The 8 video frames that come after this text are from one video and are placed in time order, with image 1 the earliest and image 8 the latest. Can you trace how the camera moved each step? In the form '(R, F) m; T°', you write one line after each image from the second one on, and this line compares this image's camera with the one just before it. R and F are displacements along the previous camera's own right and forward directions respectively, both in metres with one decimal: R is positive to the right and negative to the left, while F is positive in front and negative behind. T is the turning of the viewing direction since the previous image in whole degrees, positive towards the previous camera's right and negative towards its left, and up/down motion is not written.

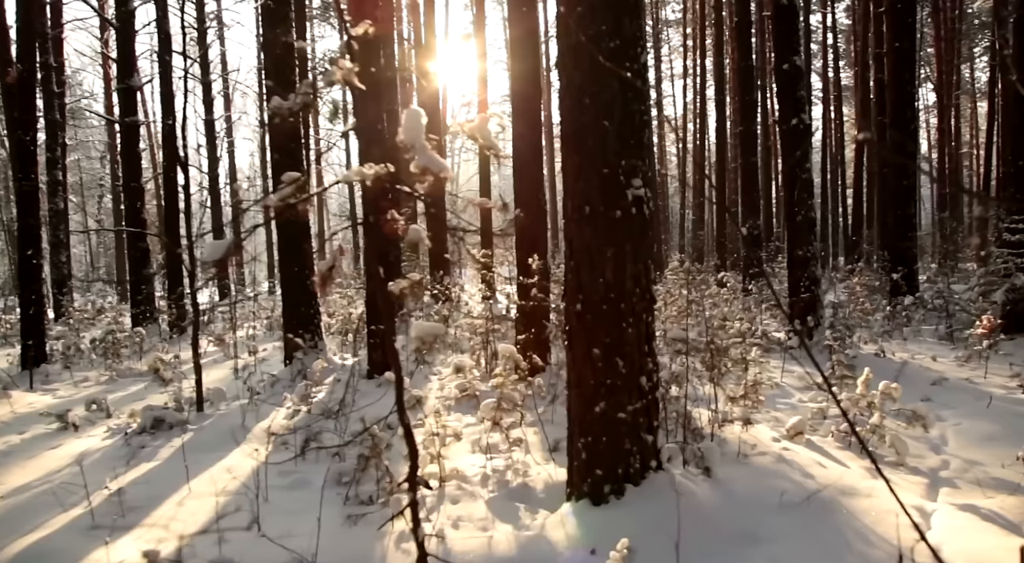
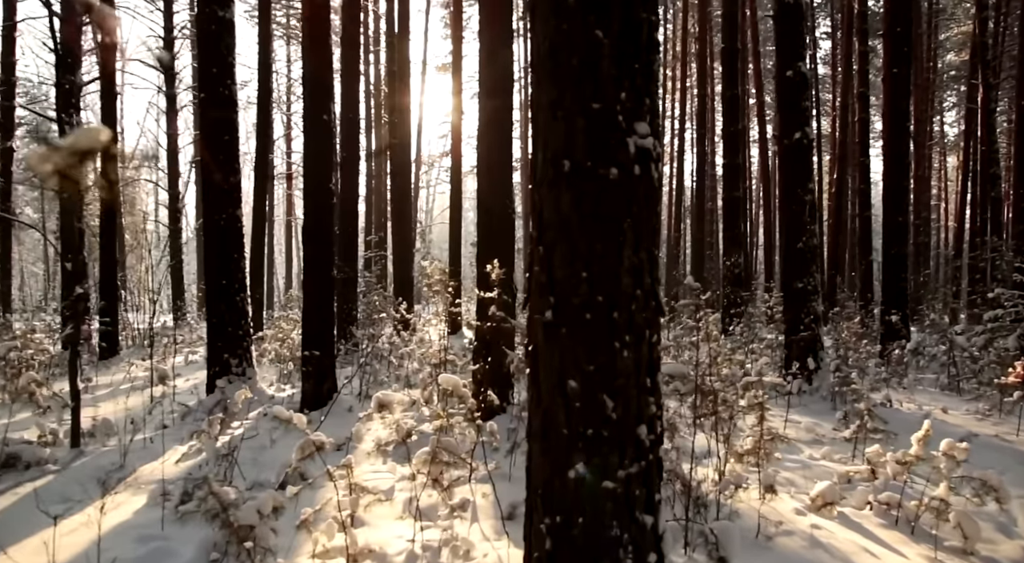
(+0.1, +1.1) m; +2°
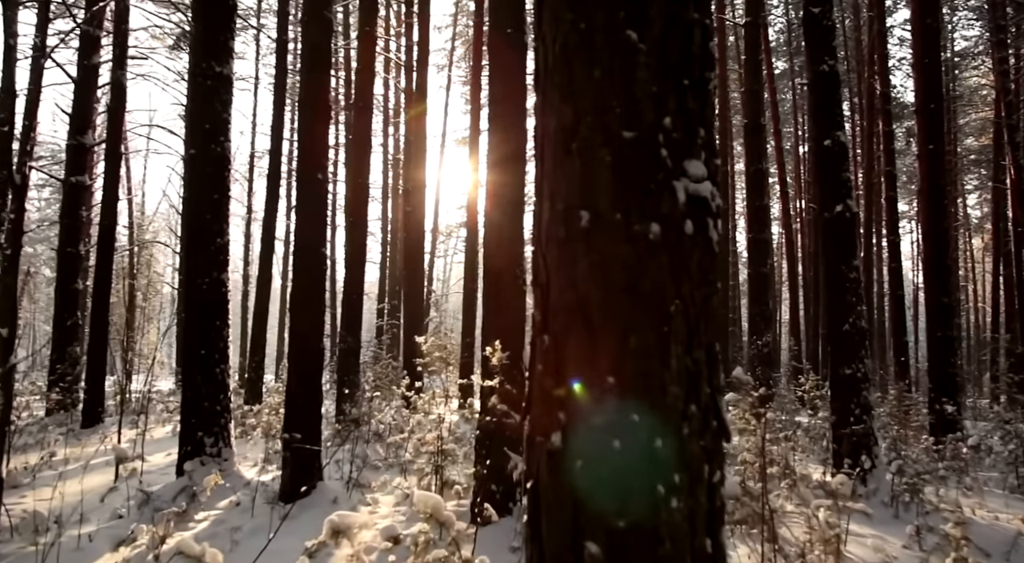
(+0.1, +0.7) m; -1°
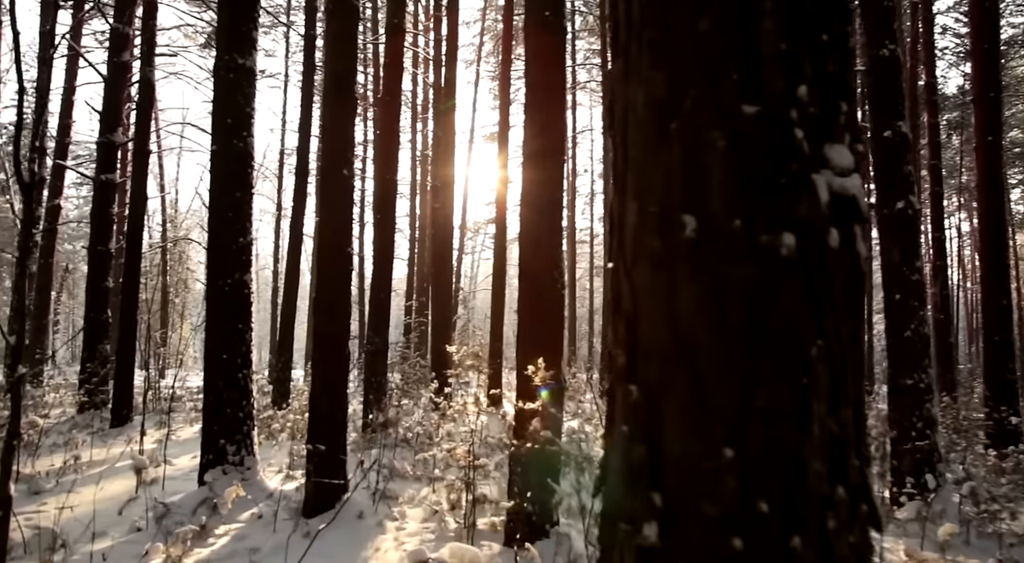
(-0.1, +0.4) m; -2°
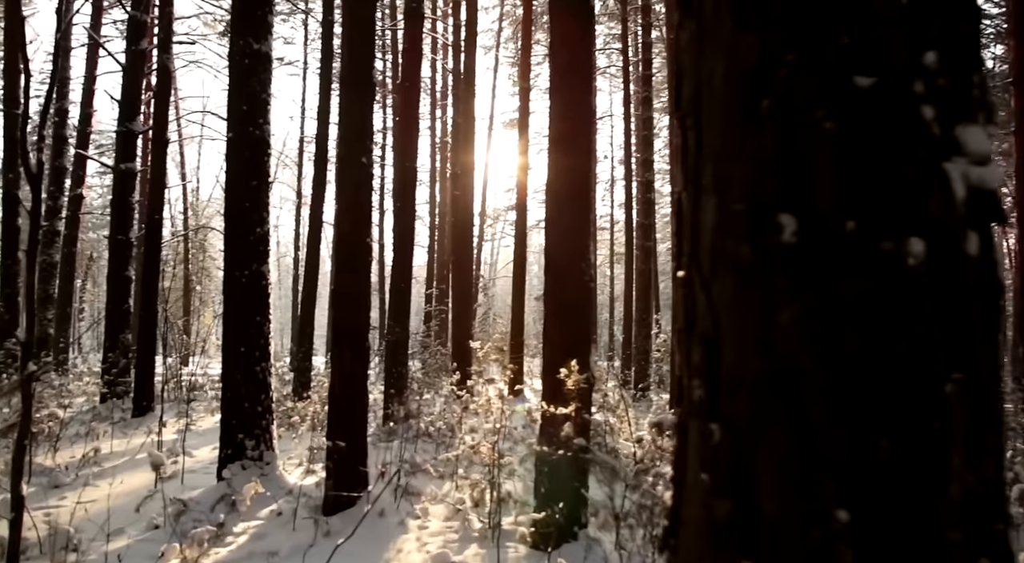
(0.0, +0.2) m; -2°
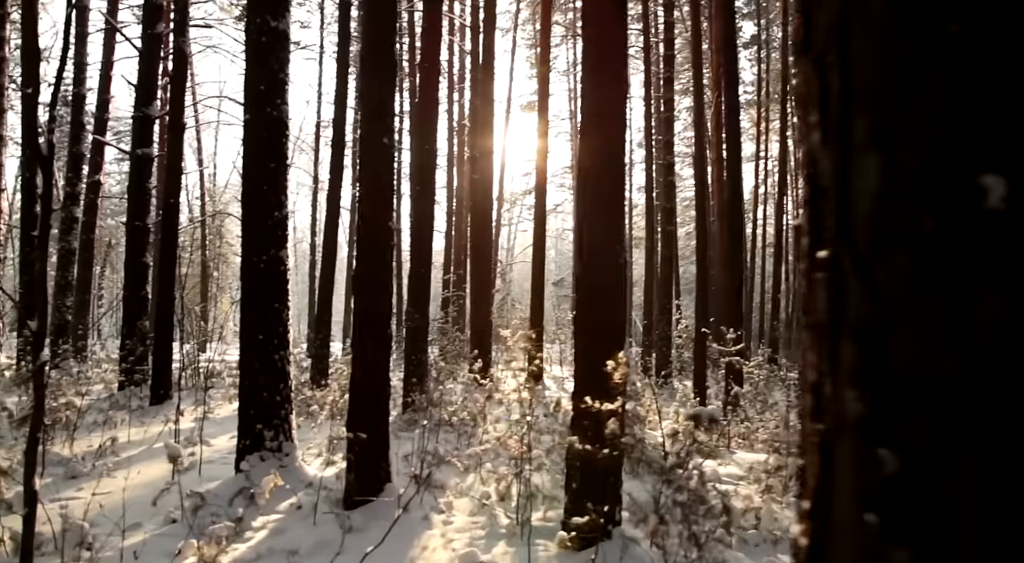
(-0.1, +0.3) m; -1°
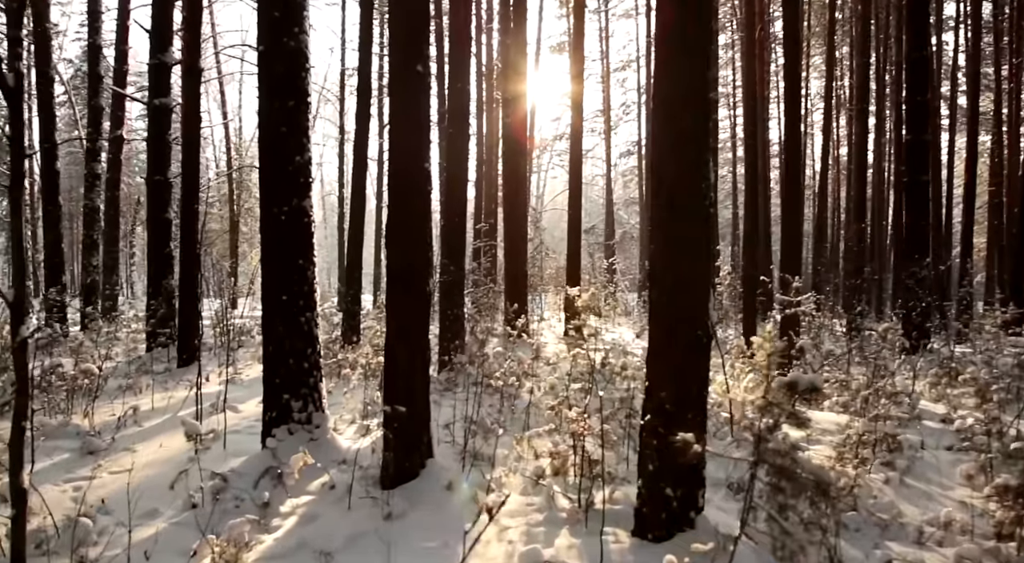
(-0.2, +0.7) m; -2°
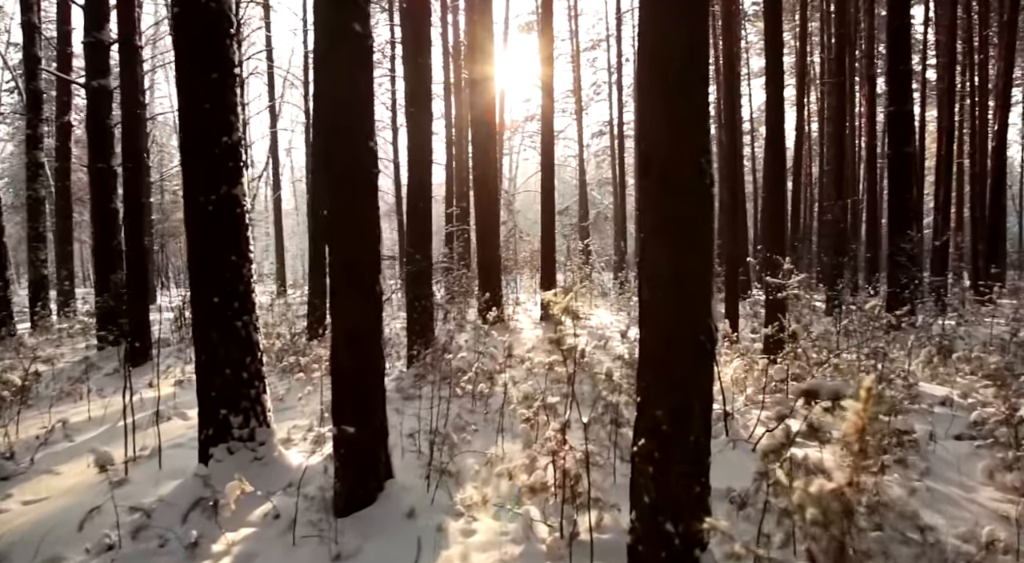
(+0.1, +0.7) m; +2°
